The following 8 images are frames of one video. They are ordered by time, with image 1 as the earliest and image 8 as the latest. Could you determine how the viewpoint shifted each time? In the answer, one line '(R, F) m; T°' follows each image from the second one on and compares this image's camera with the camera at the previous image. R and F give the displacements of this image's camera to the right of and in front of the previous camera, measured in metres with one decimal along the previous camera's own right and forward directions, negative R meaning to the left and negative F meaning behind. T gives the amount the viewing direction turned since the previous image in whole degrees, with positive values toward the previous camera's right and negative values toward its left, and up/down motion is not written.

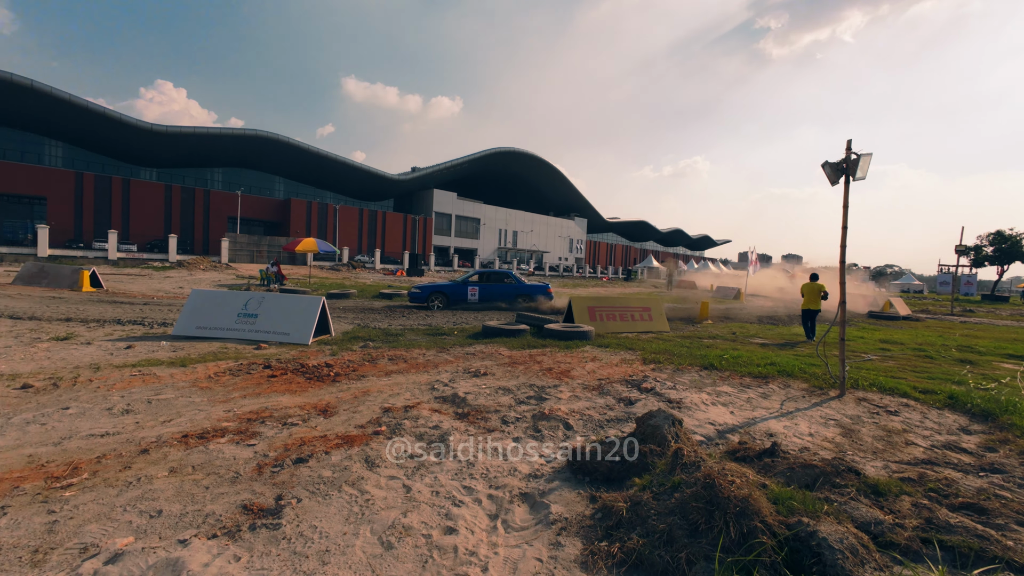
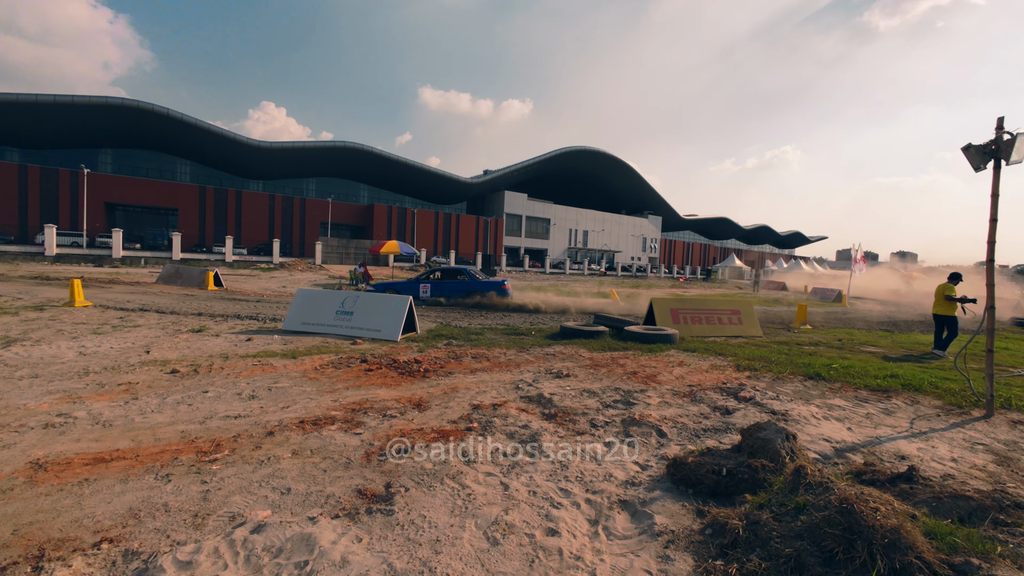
(-0.2, 0.0) m; -9°
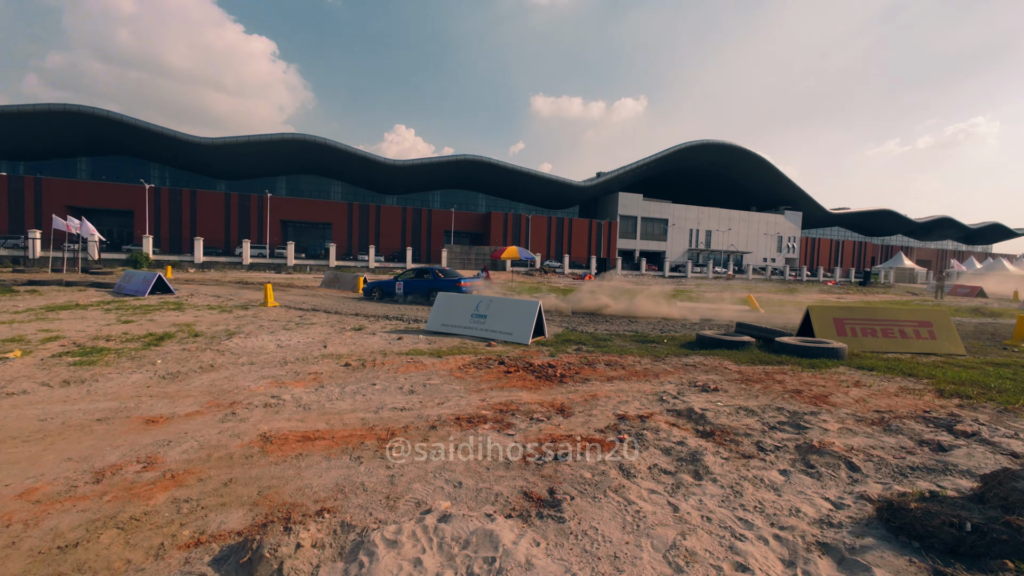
(-0.4, 0.0) m; -15°
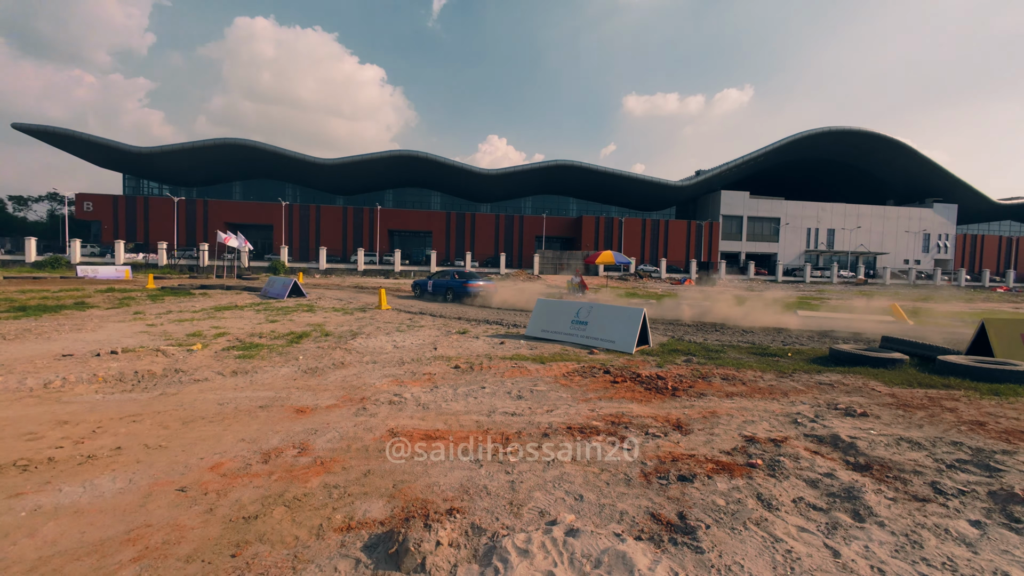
(-0.3, 0.0) m; -12°
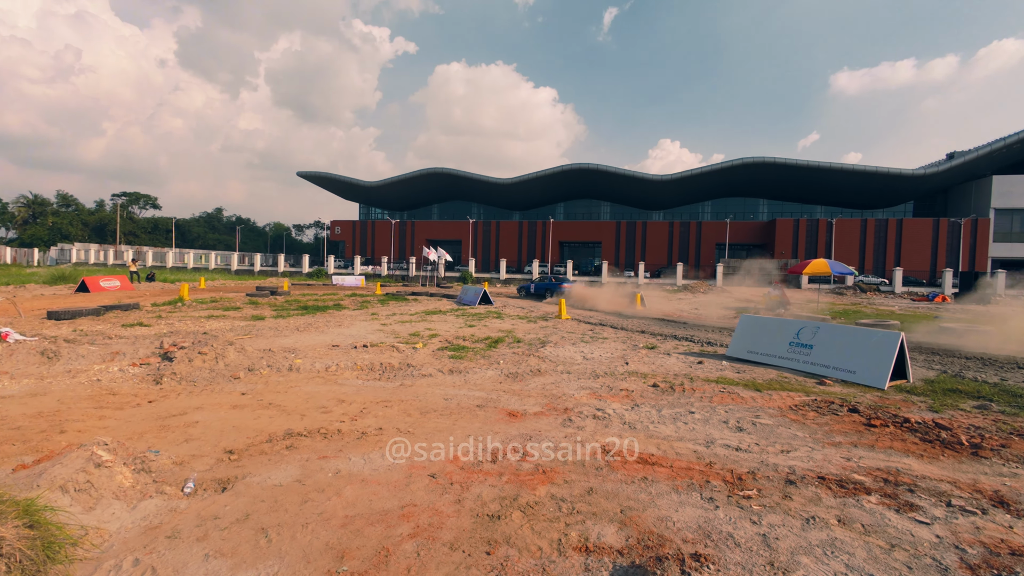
(-0.6, +0.1) m; -22°
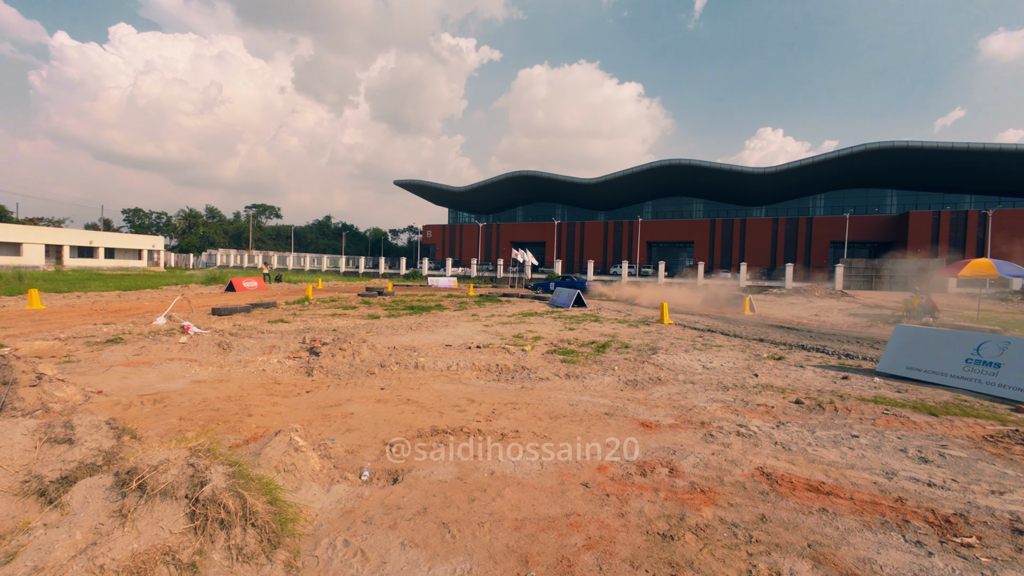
(-0.7, 0.0) m; -11°
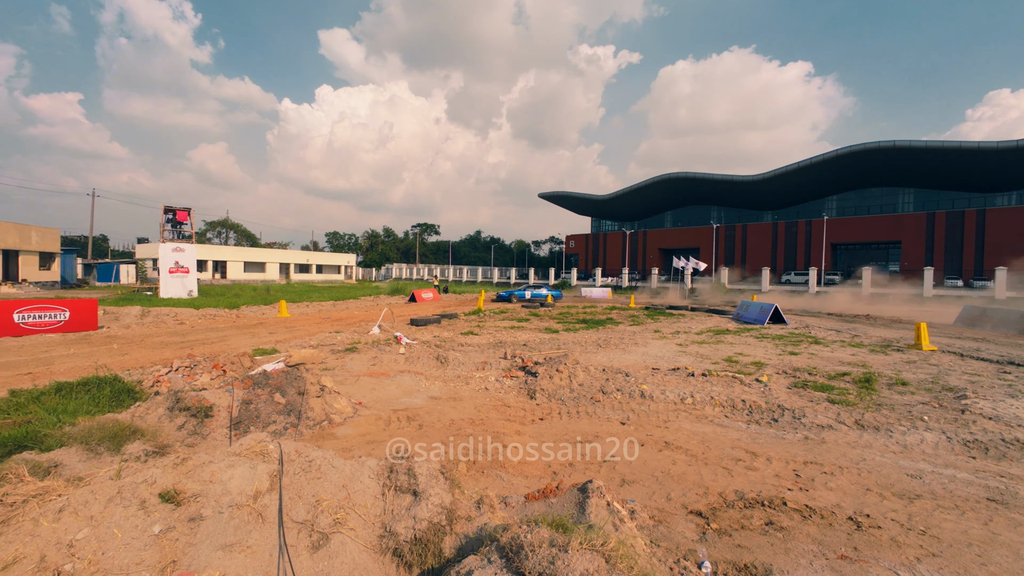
(-1.7, +0.6) m; -18°
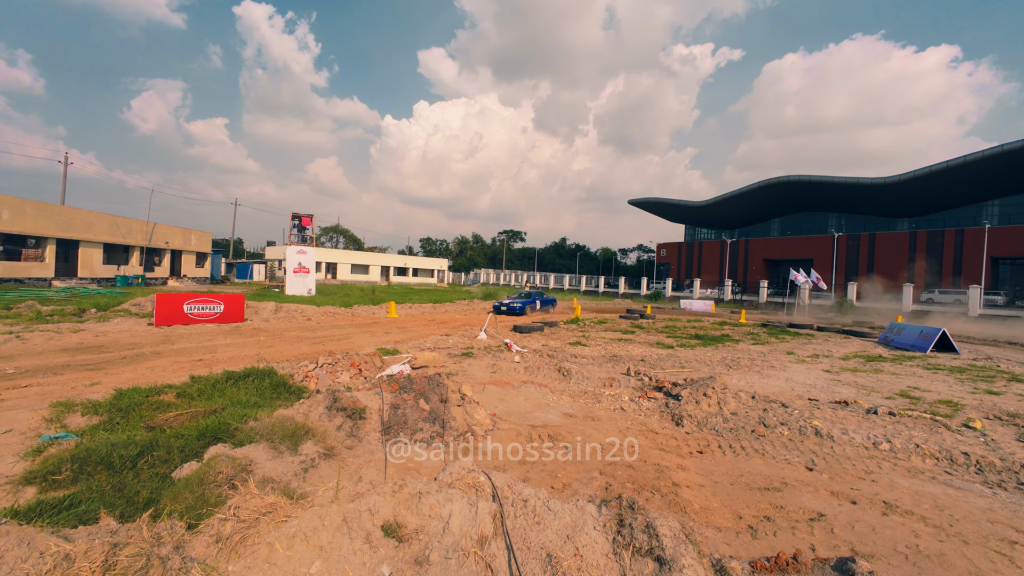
(-1.0, +0.4) m; -11°
